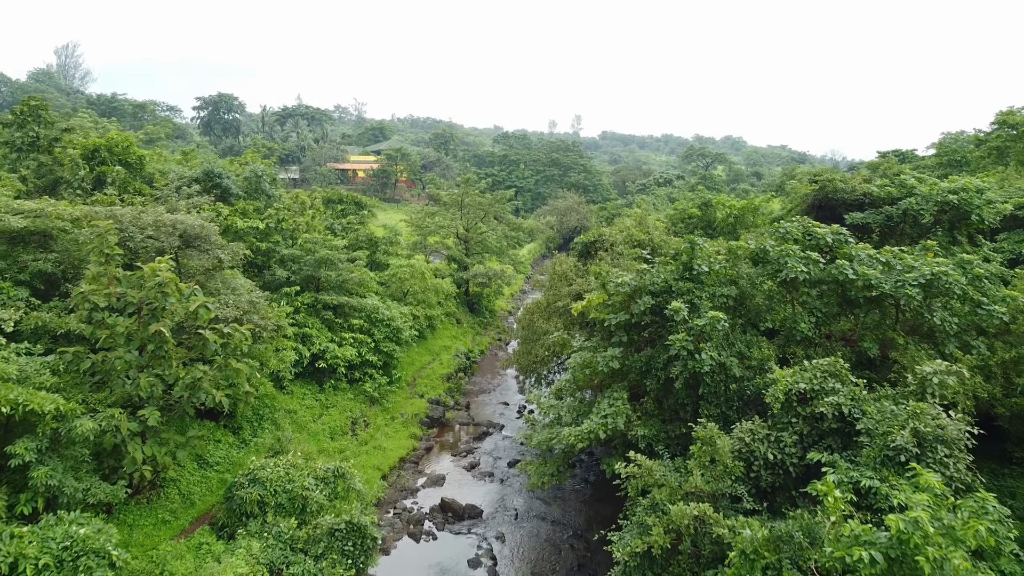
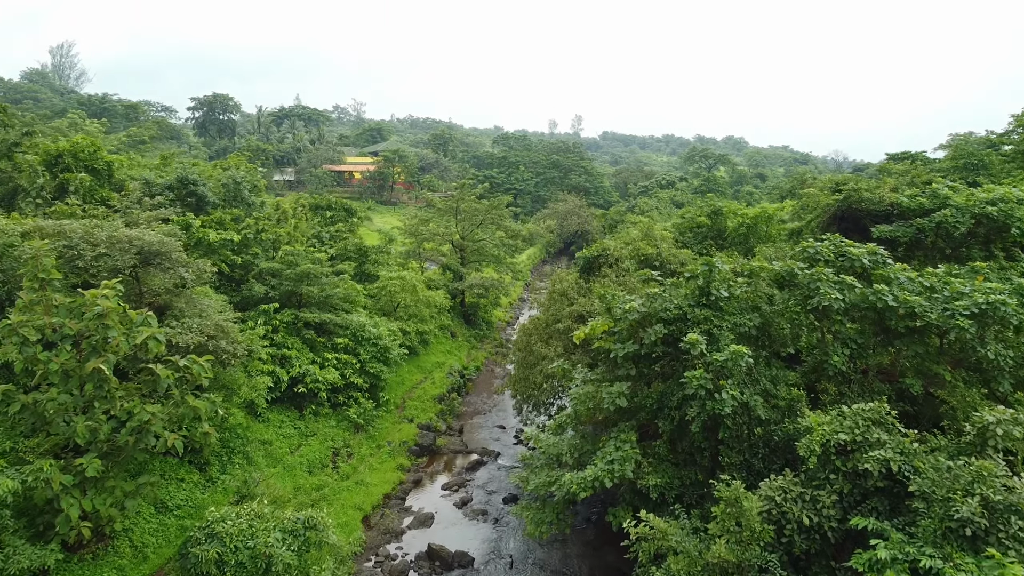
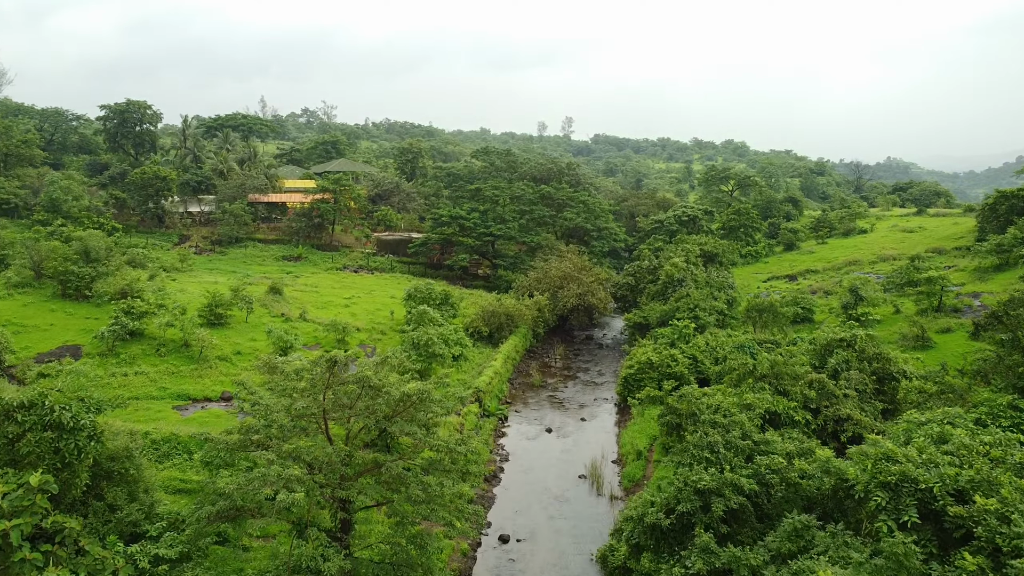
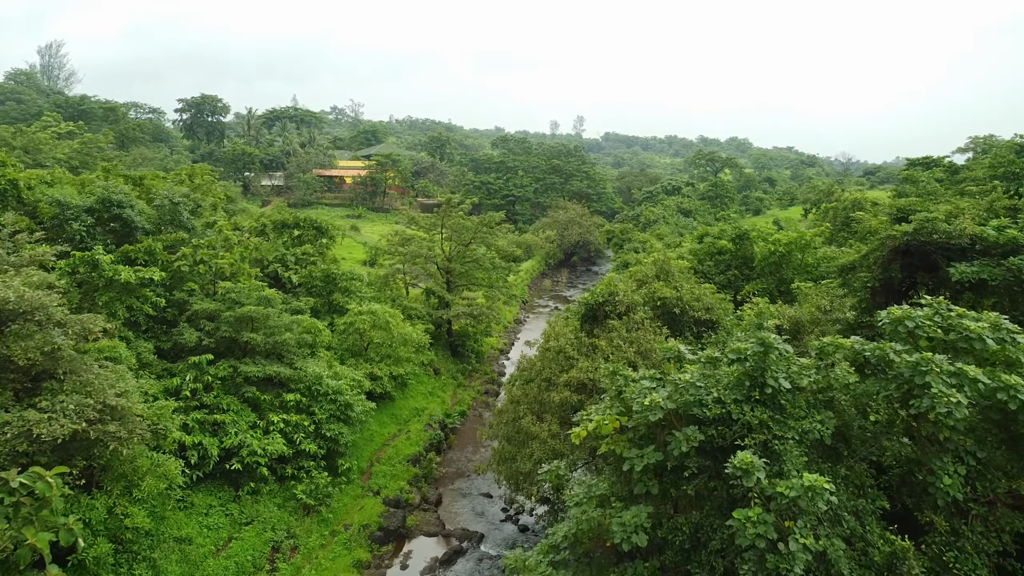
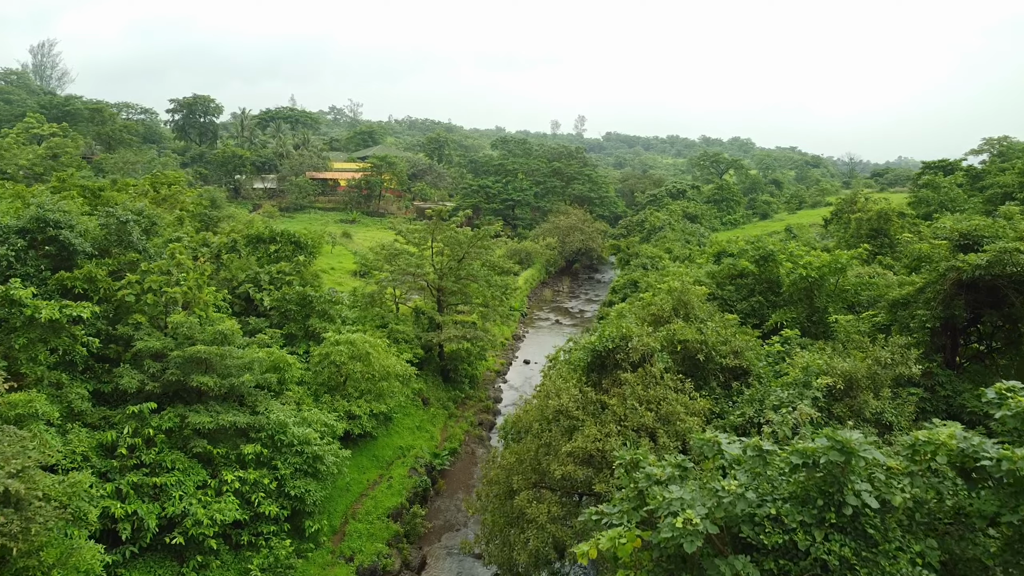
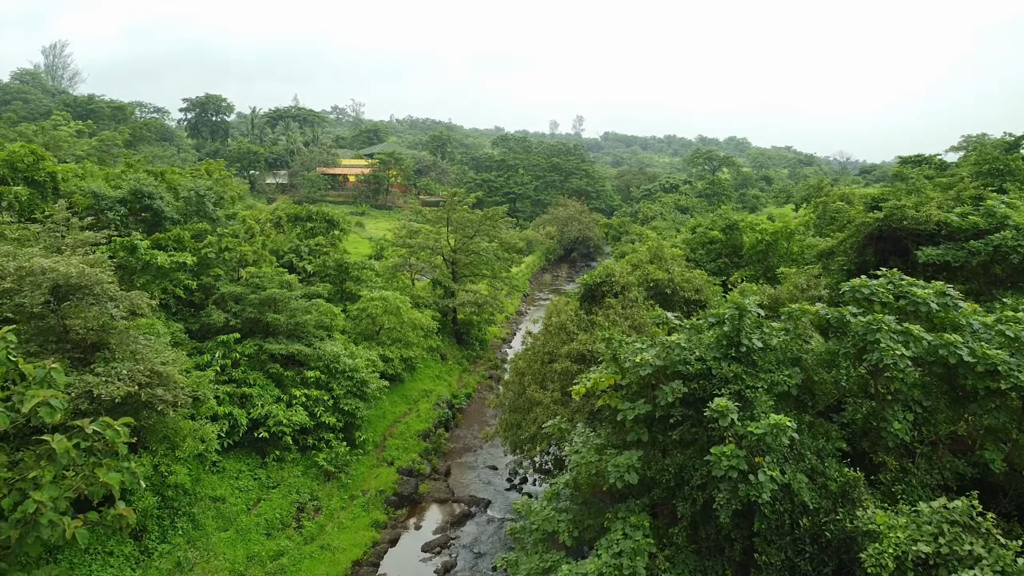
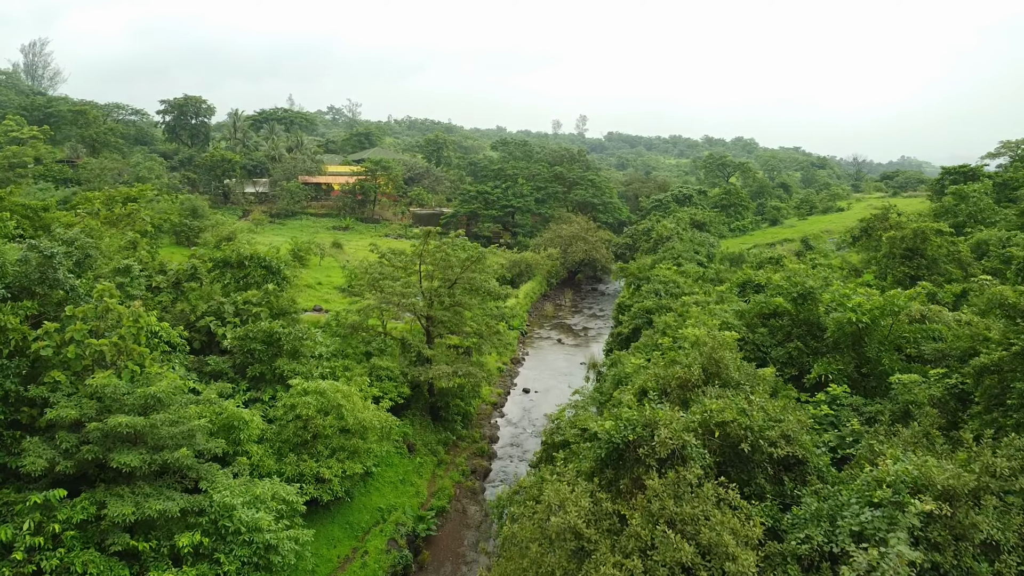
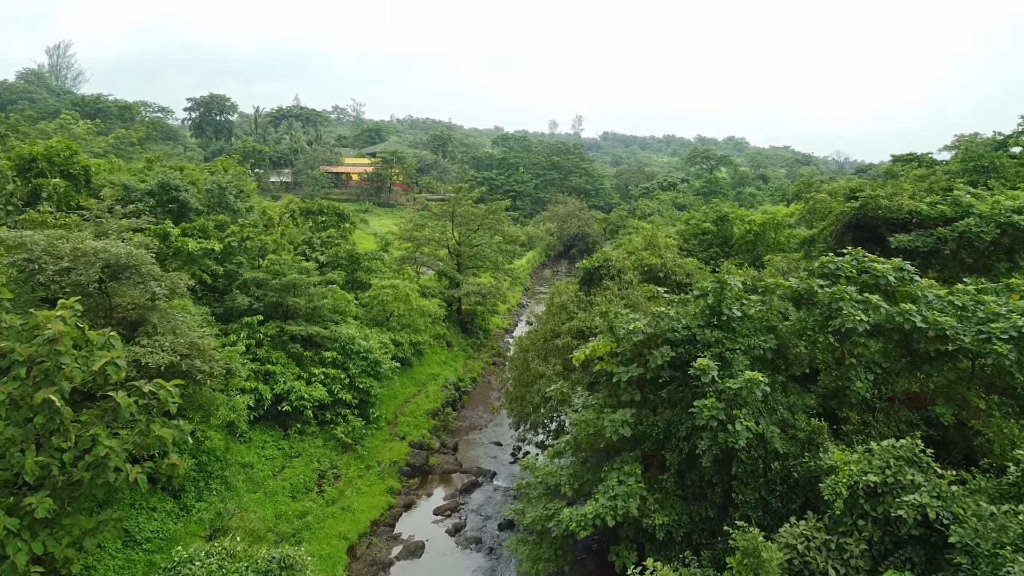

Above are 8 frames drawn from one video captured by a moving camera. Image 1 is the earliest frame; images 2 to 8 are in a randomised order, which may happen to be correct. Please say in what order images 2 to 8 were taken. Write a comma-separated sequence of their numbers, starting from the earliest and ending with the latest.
2, 8, 6, 4, 5, 7, 3
